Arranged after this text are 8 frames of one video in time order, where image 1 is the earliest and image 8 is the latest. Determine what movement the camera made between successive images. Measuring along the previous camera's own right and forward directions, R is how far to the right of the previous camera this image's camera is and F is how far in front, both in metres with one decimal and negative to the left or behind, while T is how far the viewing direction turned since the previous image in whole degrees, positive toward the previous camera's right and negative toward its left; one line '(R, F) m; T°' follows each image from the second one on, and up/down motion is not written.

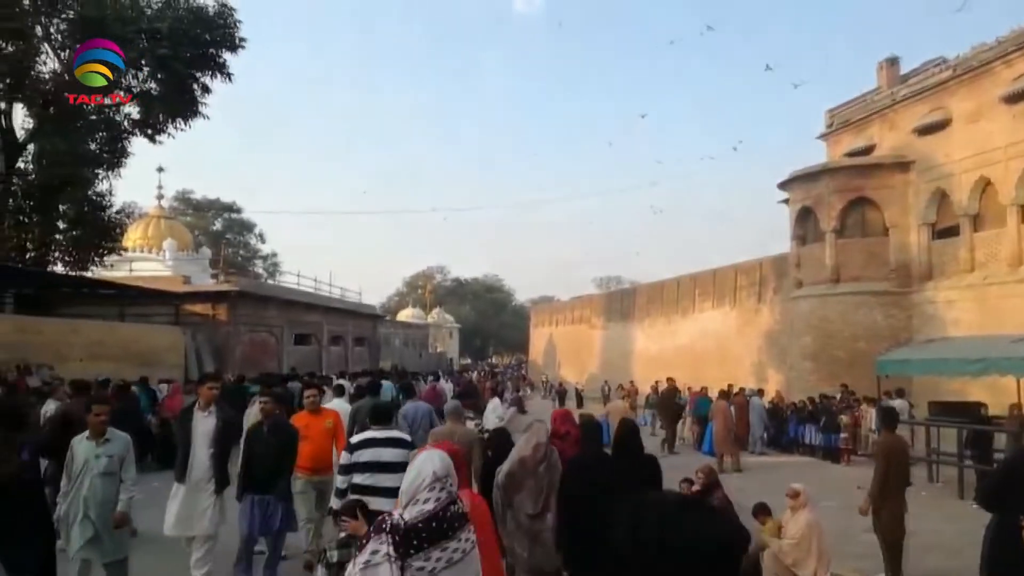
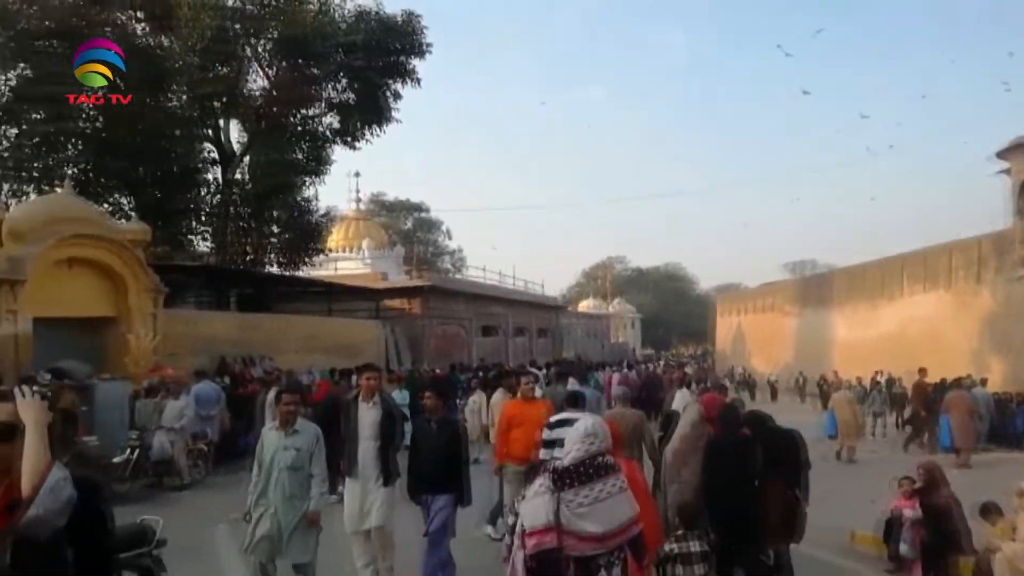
(+0.1, 0.0) m; -13°
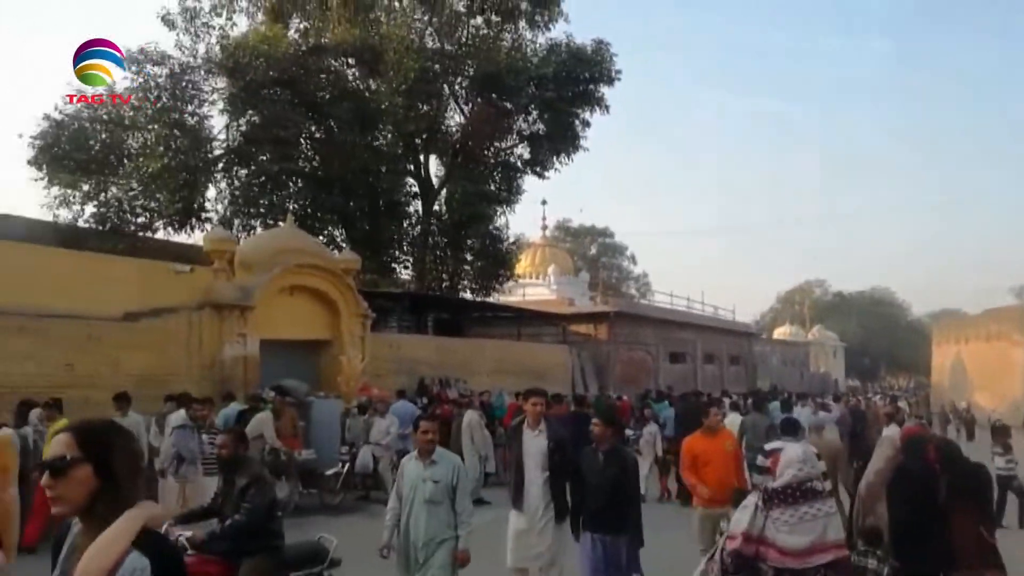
(+0.4, 0.0) m; -14°
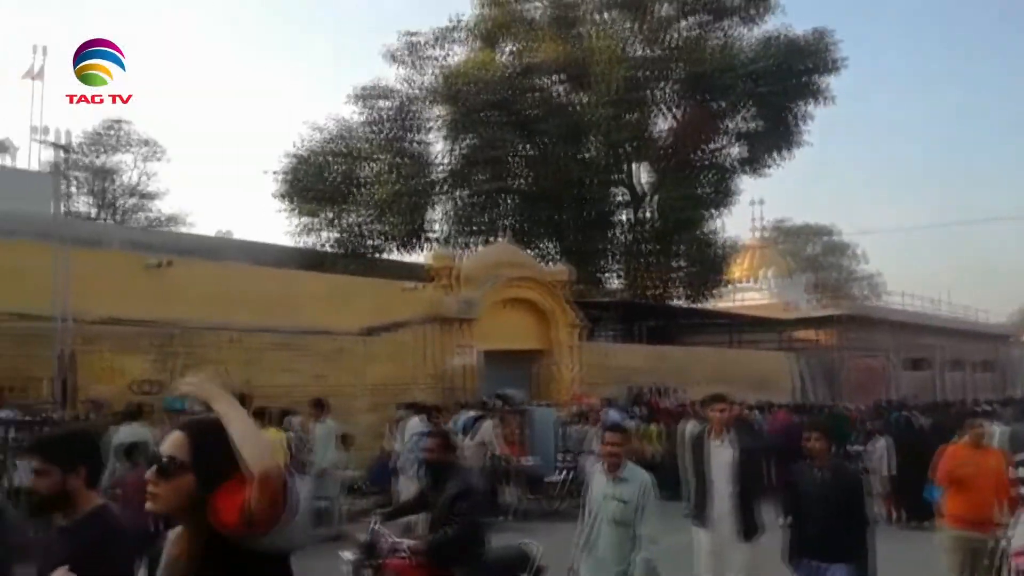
(+0.2, +0.2) m; -15°
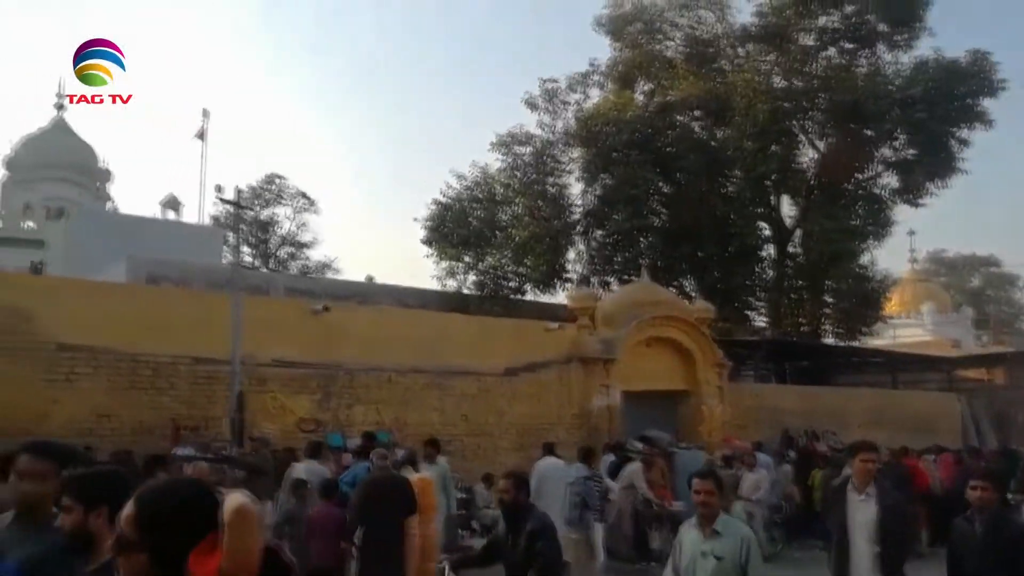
(-0.1, -0.6) m; -10°
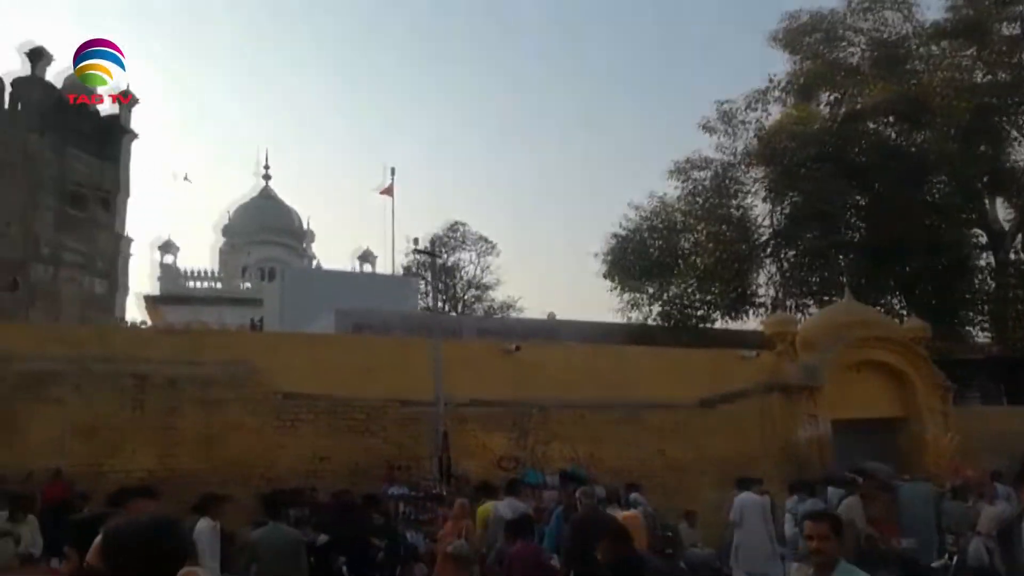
(-0.3, 0.0) m; -13°
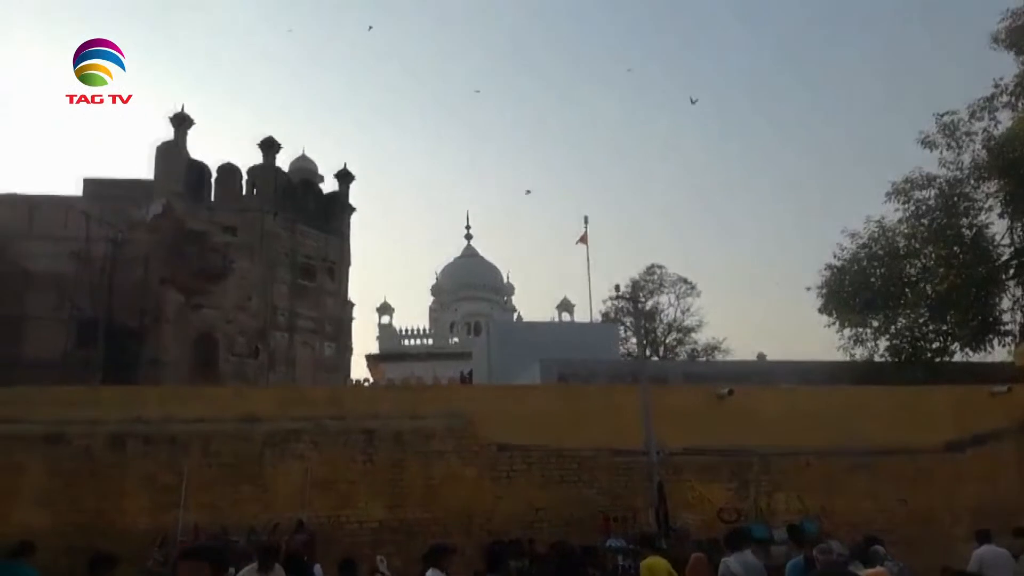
(-0.2, +0.4) m; -14°
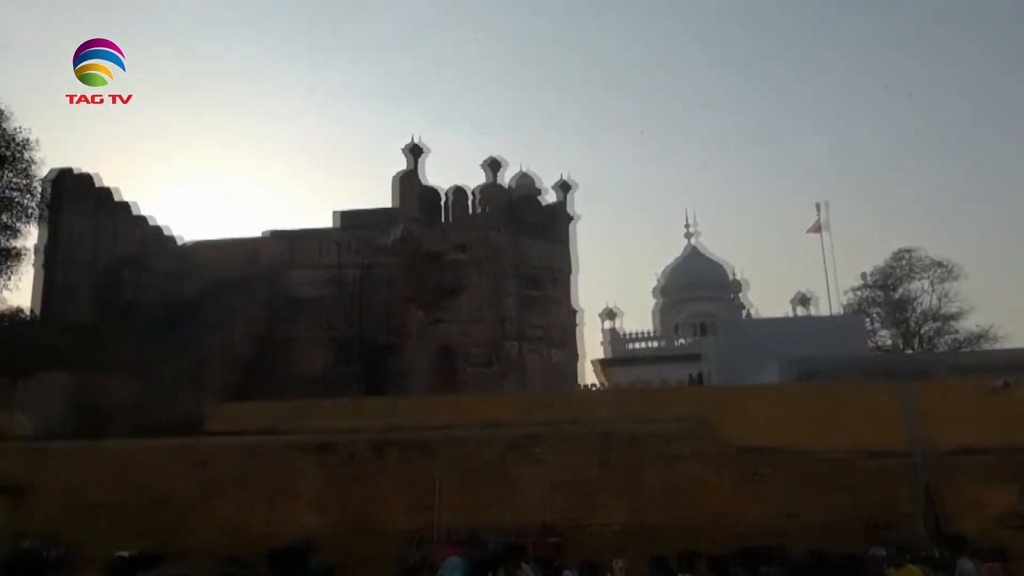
(-0.2, 0.0) m; -16°
